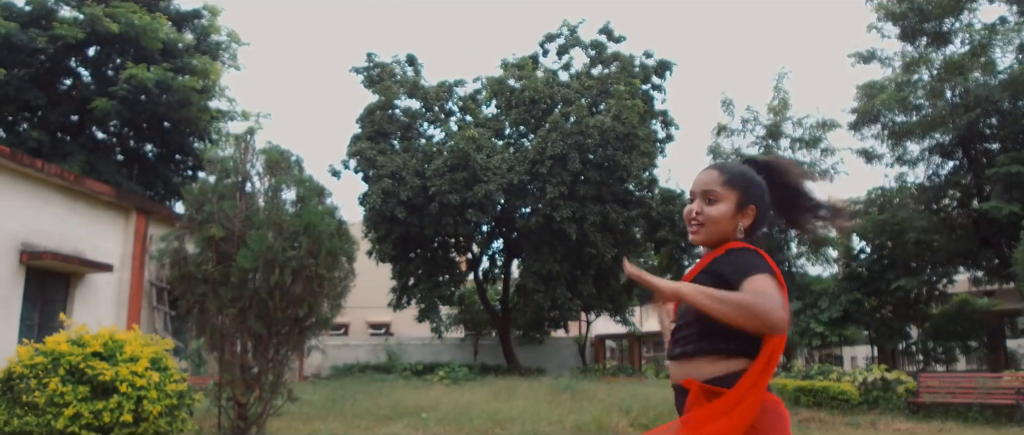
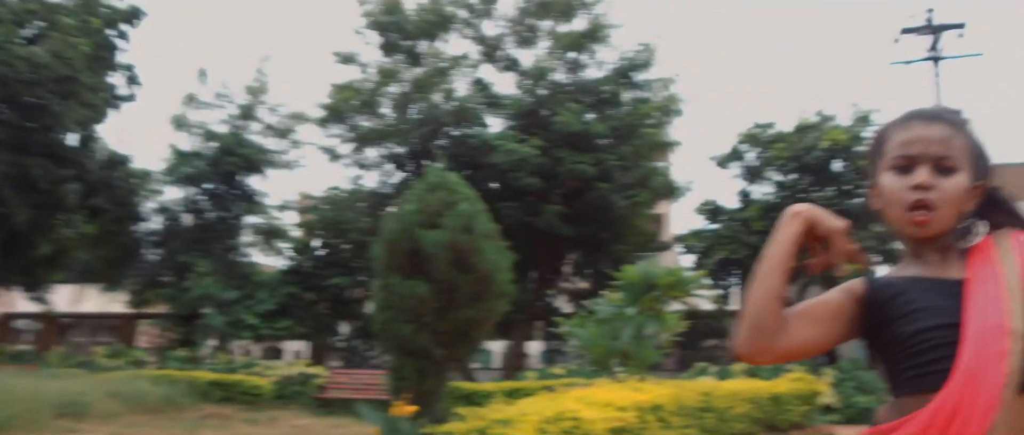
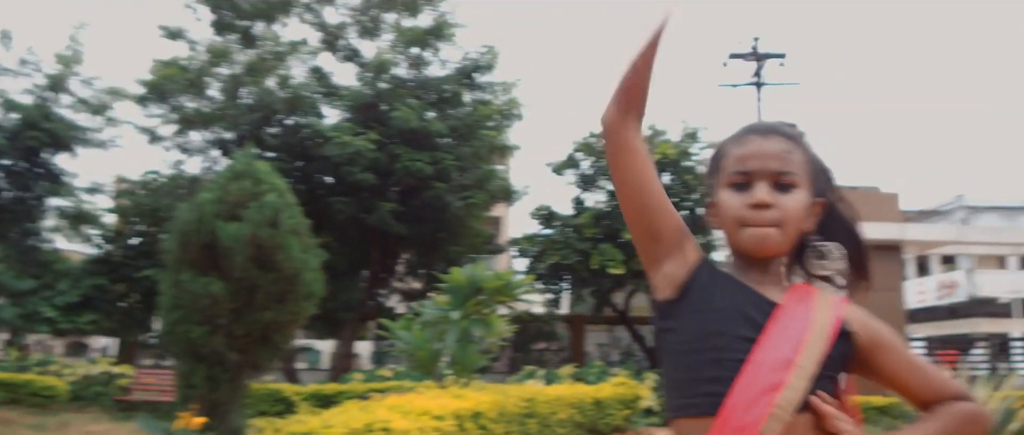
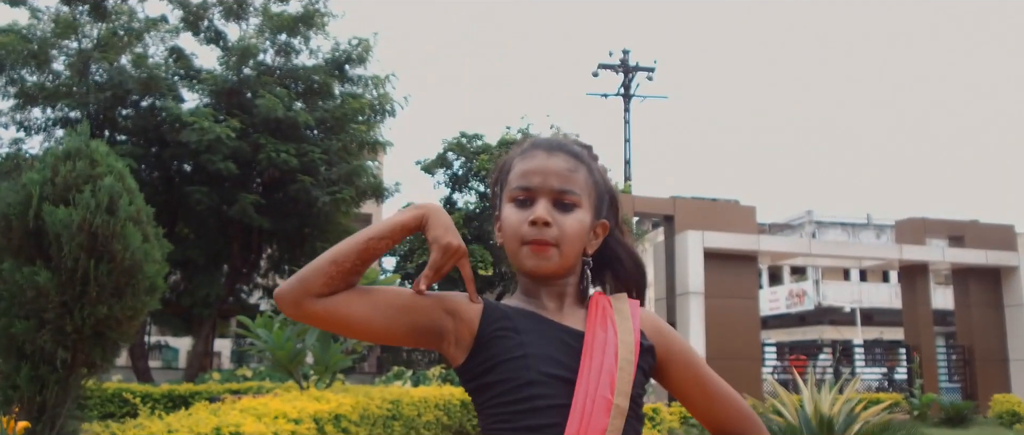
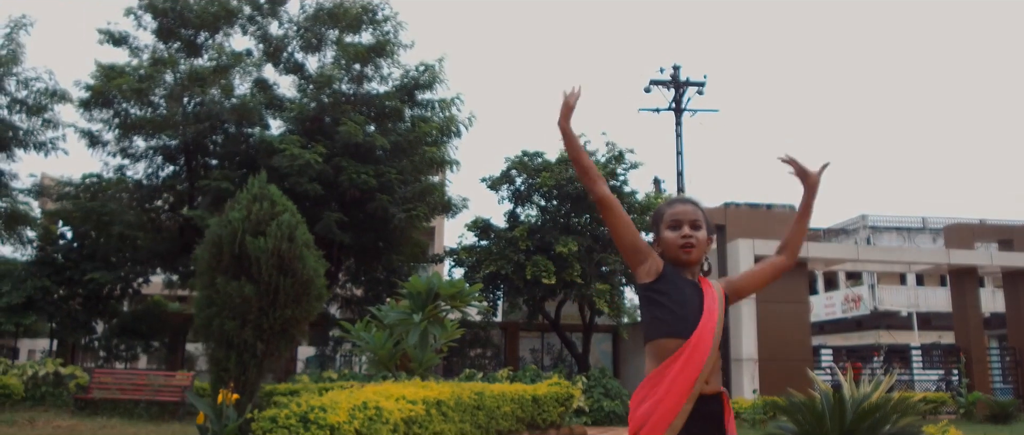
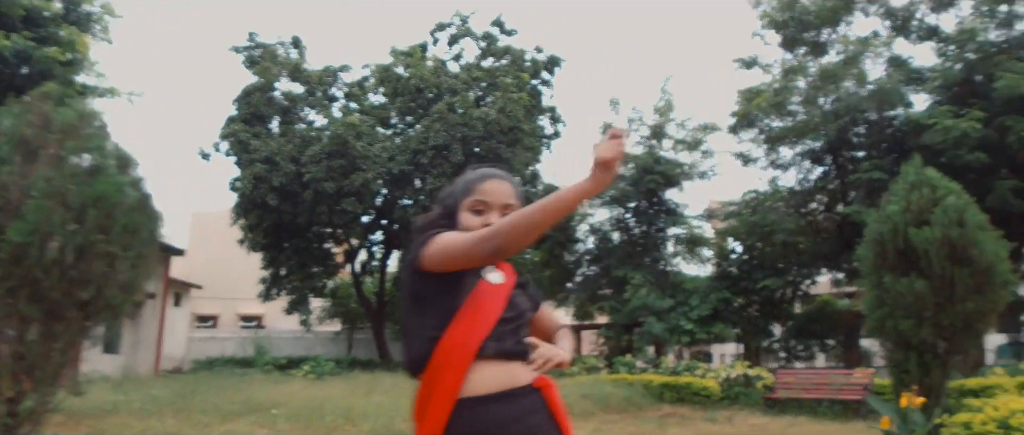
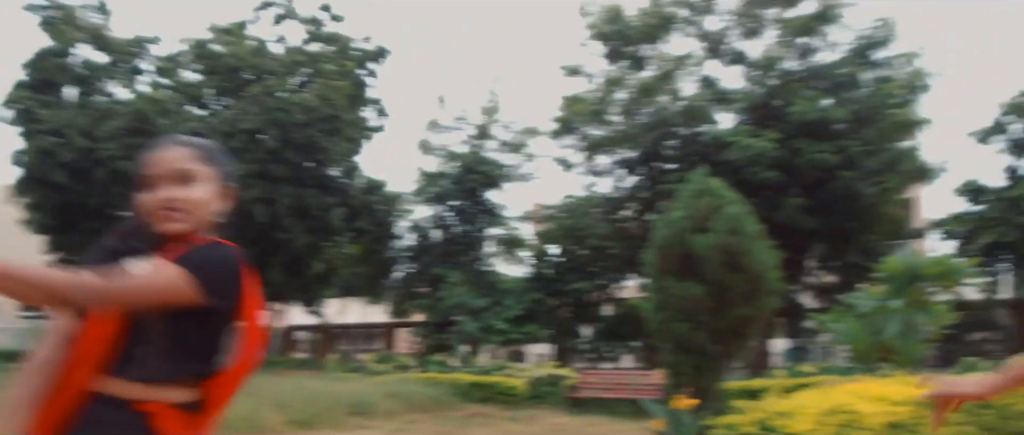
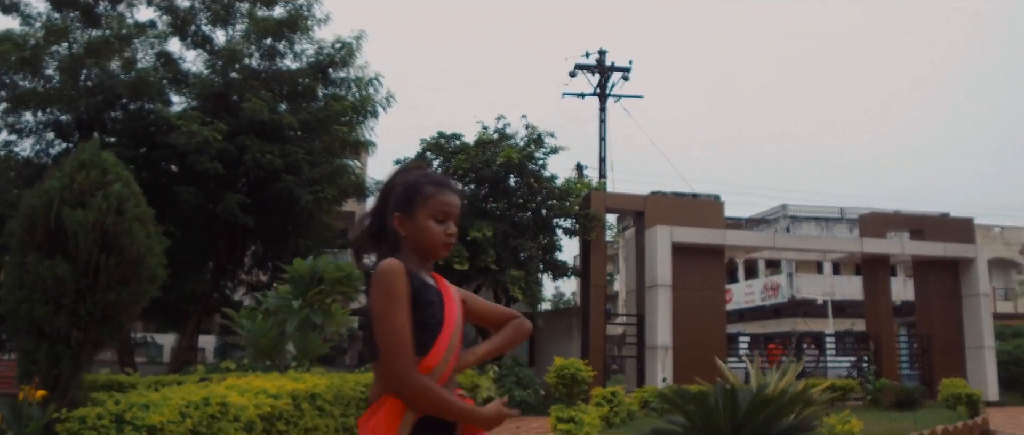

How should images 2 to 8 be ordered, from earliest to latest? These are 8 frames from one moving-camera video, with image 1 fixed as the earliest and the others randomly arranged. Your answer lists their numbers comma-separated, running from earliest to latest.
6, 7, 2, 3, 4, 5, 8
